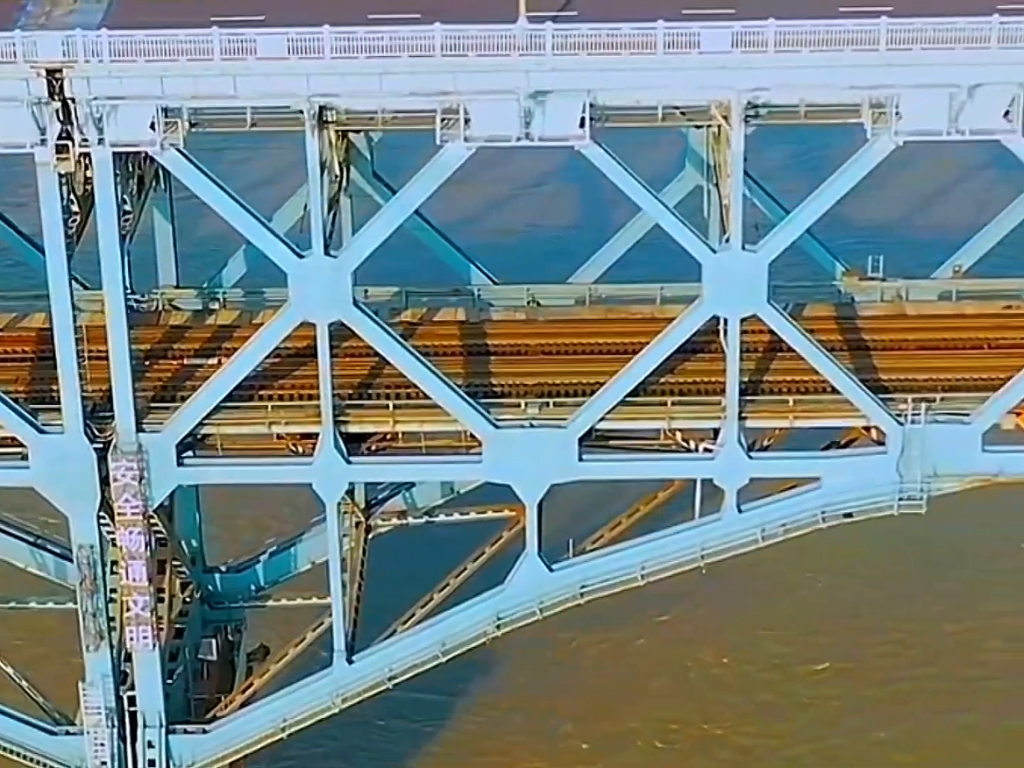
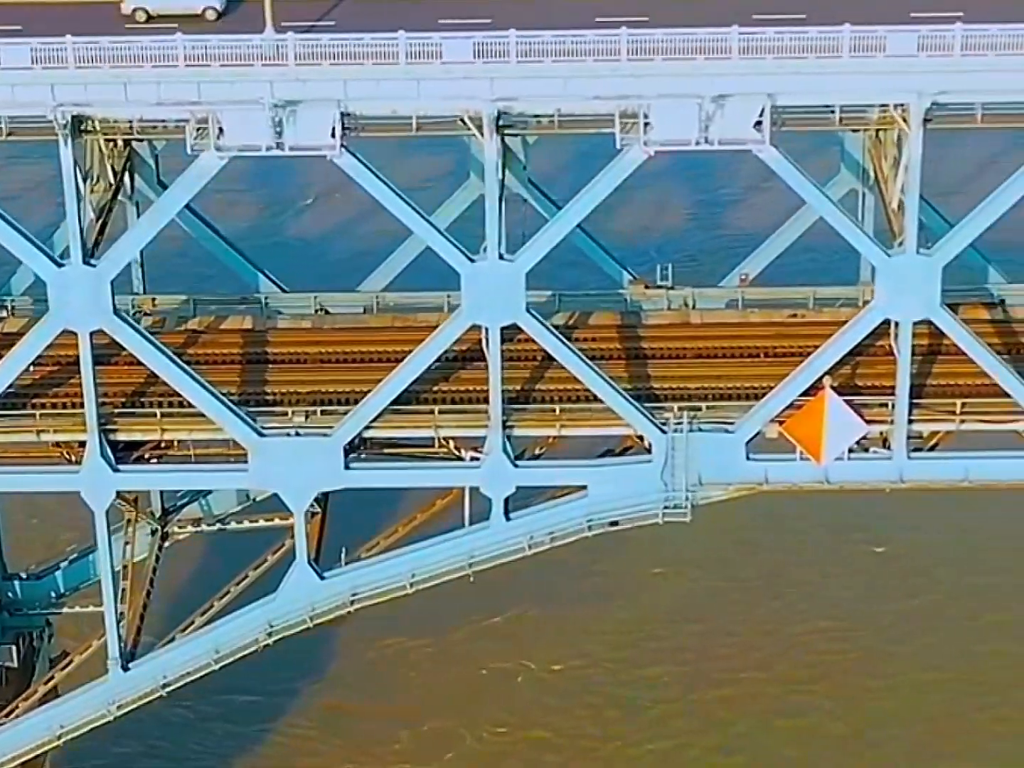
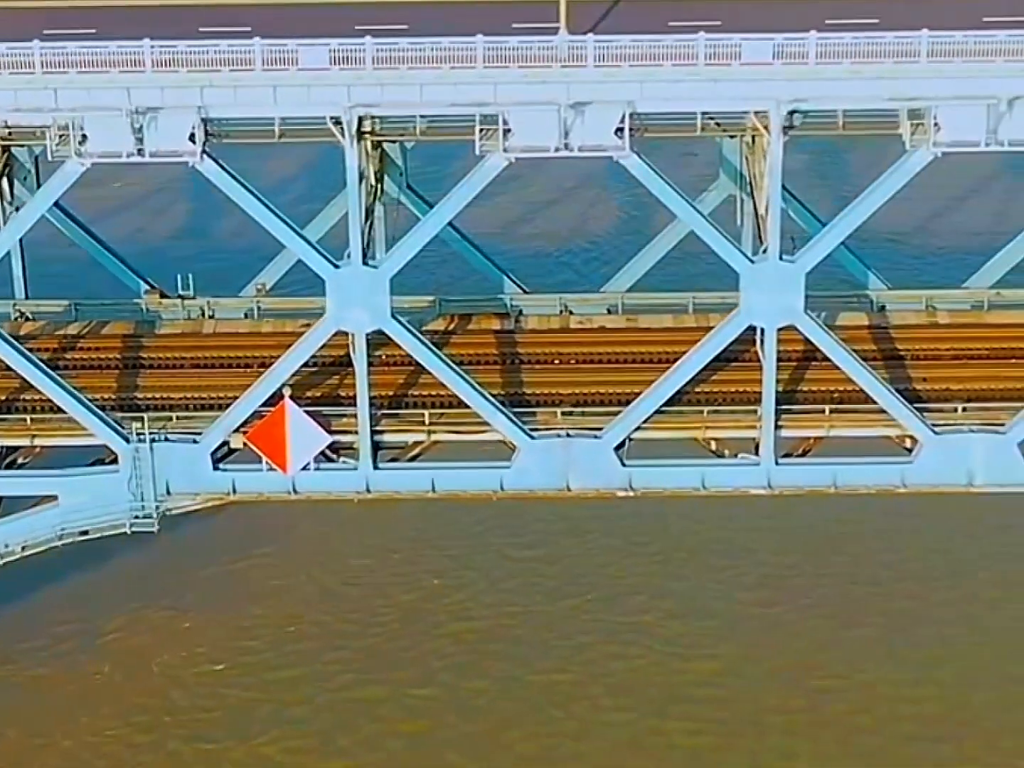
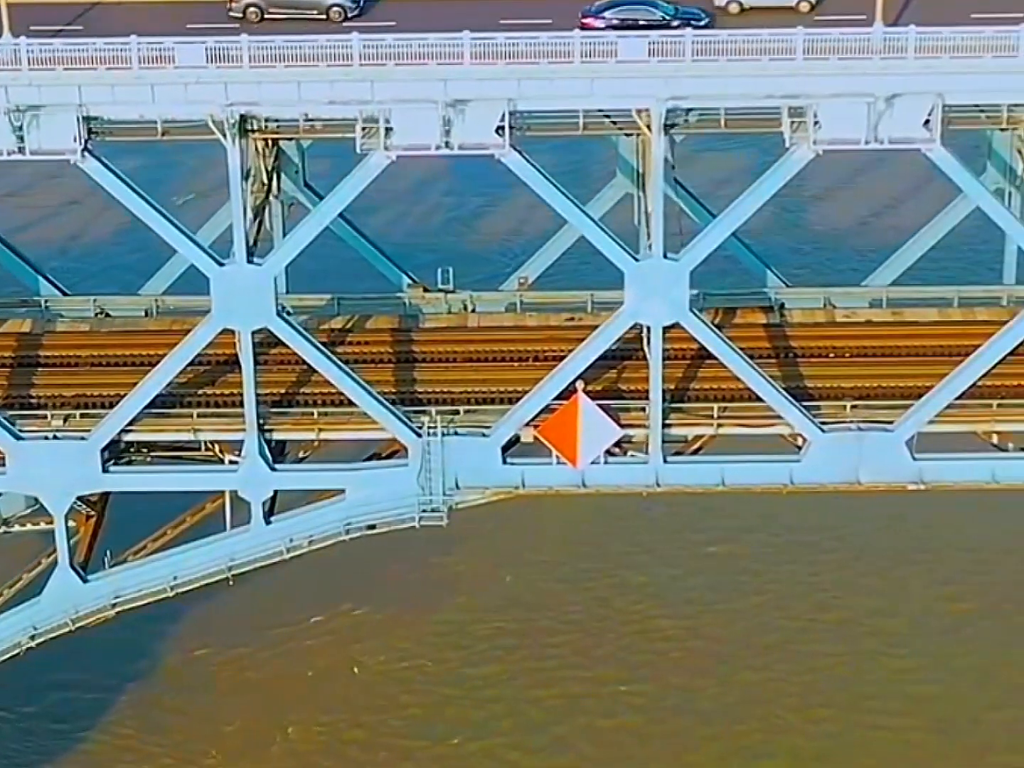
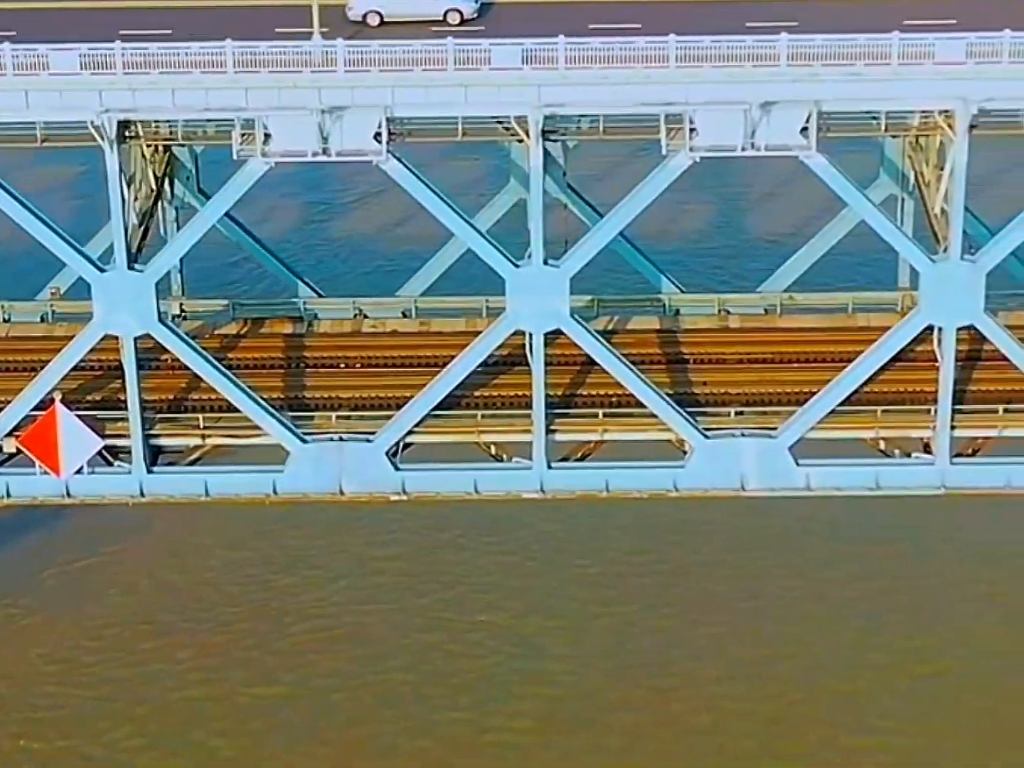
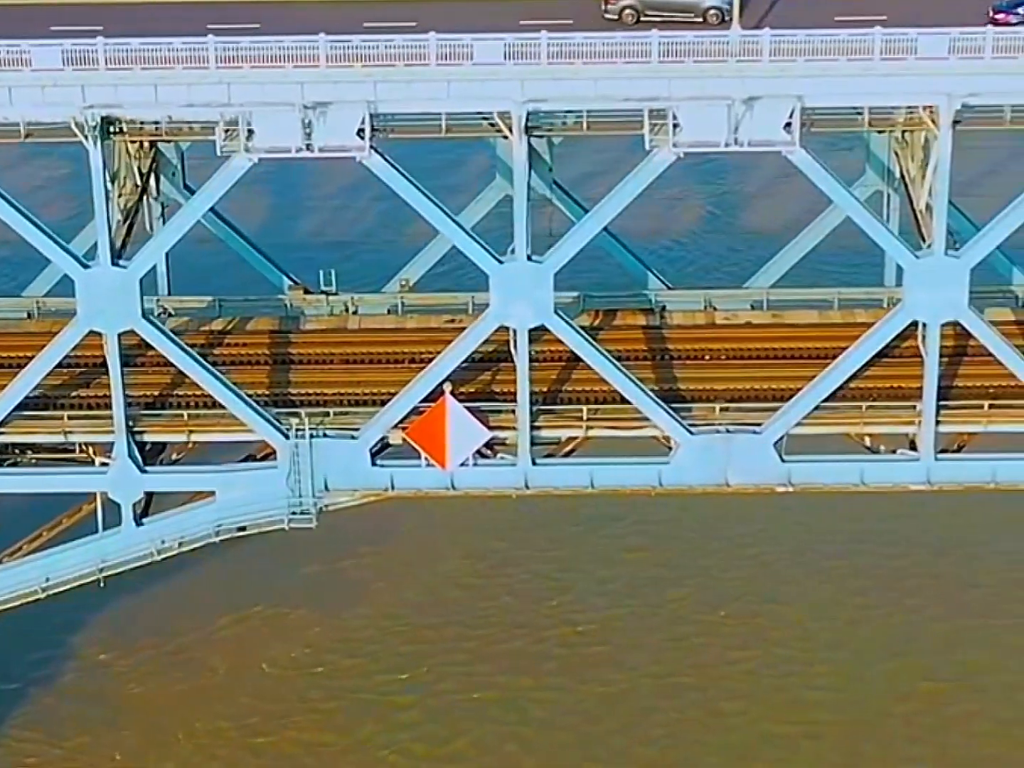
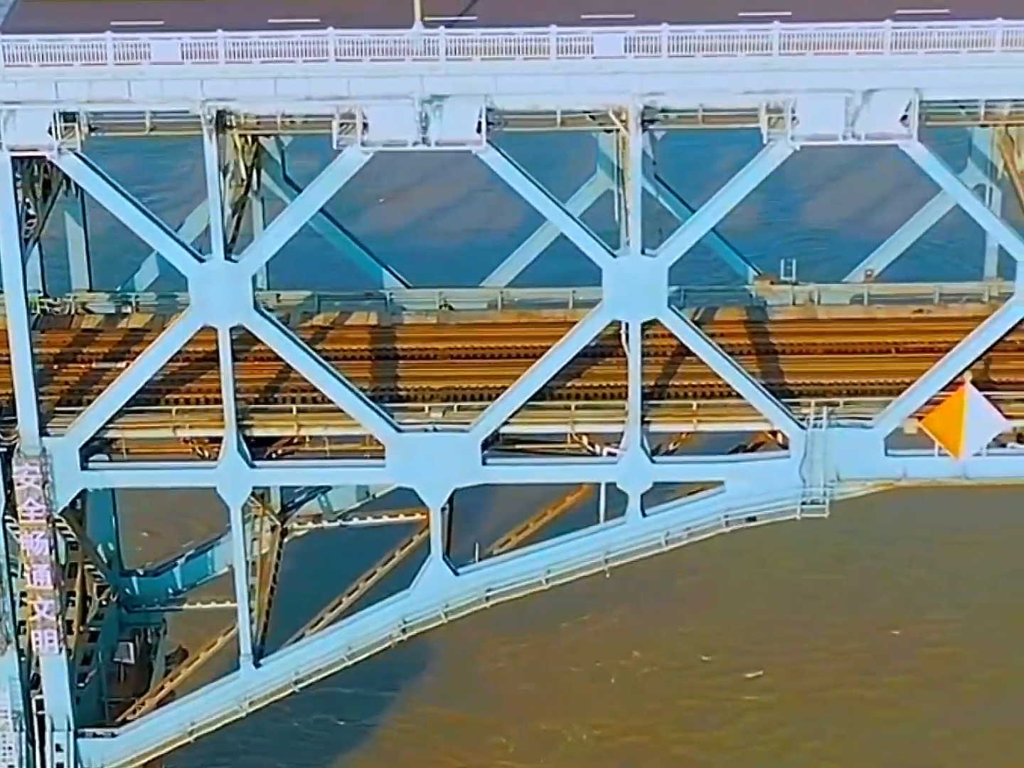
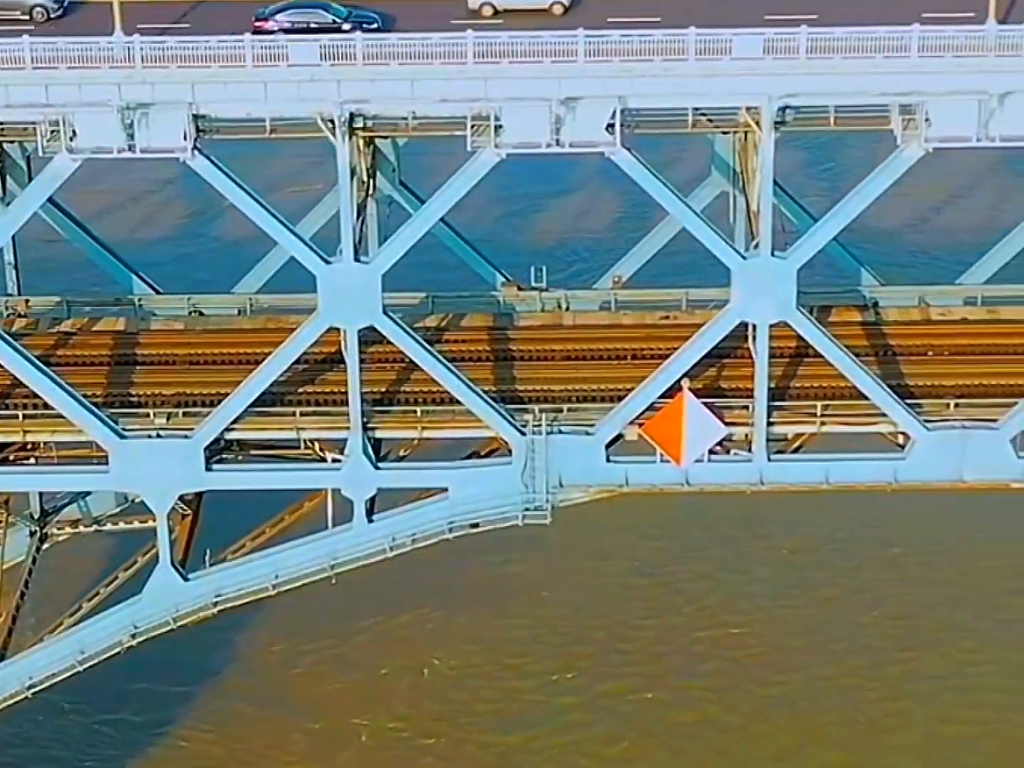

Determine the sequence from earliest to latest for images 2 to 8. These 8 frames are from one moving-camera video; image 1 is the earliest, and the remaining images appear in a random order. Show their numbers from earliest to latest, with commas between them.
7, 2, 8, 4, 6, 3, 5
